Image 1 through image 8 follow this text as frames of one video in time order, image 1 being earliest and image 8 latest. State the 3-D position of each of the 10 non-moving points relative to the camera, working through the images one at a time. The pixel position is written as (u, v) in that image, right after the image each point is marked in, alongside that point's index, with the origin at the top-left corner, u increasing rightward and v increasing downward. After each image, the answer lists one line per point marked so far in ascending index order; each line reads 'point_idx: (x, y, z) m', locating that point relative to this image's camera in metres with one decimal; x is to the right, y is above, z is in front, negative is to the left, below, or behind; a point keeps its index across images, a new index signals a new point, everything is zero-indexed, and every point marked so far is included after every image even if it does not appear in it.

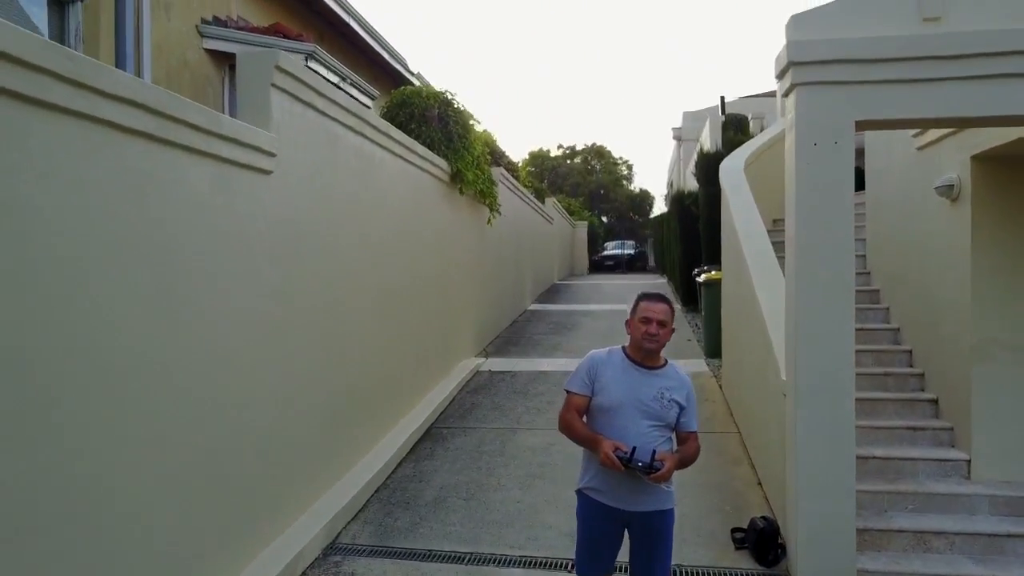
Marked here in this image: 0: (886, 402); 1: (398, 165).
0: (+2.7, -0.8, +5.4) m
1: (-1.0, +1.0, +6.3) m
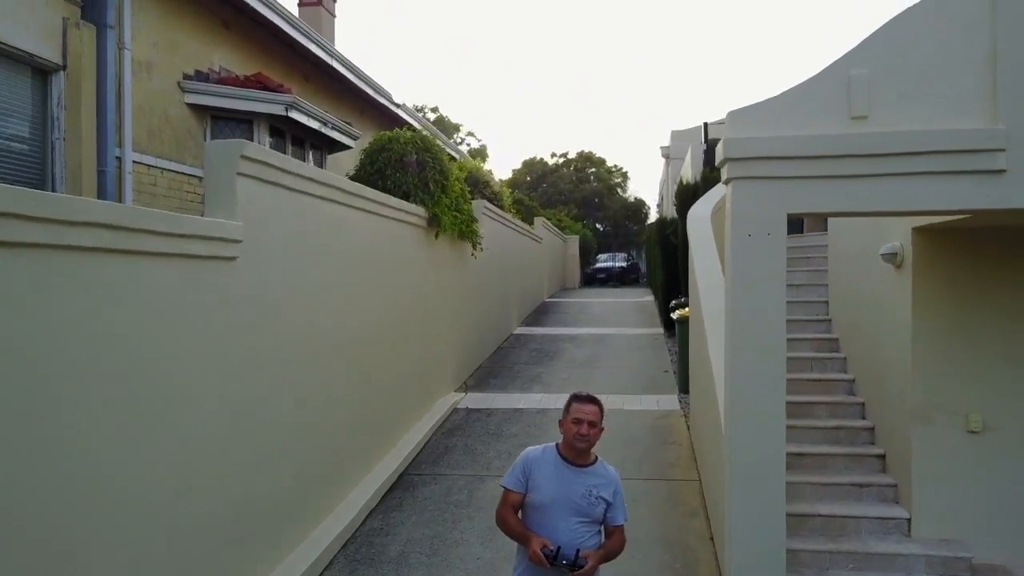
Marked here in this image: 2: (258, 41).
0: (+2.5, -1.3, +5.6) m
1: (-1.3, +0.6, +6.5) m
2: (-3.0, +2.9, +8.6) m
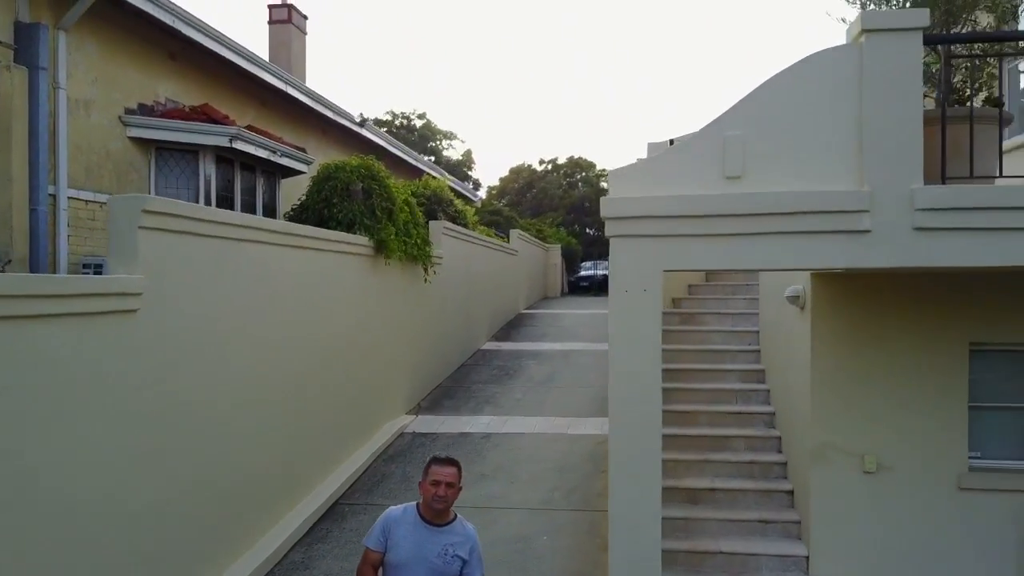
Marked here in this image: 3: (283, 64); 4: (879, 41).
0: (+1.8, -1.6, +5.8) m
1: (-1.9, +0.3, +6.7) m
2: (-3.6, +2.6, +8.7) m
3: (-4.7, +4.6, +14.9) m
4: (+1.9, +1.3, +3.9) m
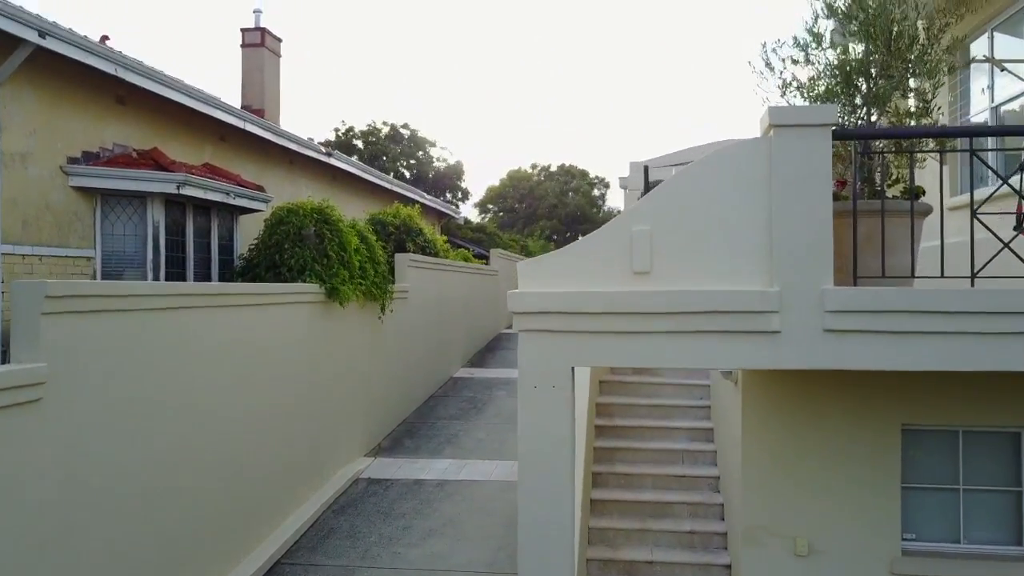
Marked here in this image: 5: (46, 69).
0: (+1.3, -2.1, +5.6) m
1: (-2.4, -0.2, +6.6) m
2: (-4.1, +2.1, +8.6) m
3: (-5.2, +4.1, +14.8) m
4: (+1.4, +0.8, +3.8) m
5: (-4.4, +2.1, +7.0) m
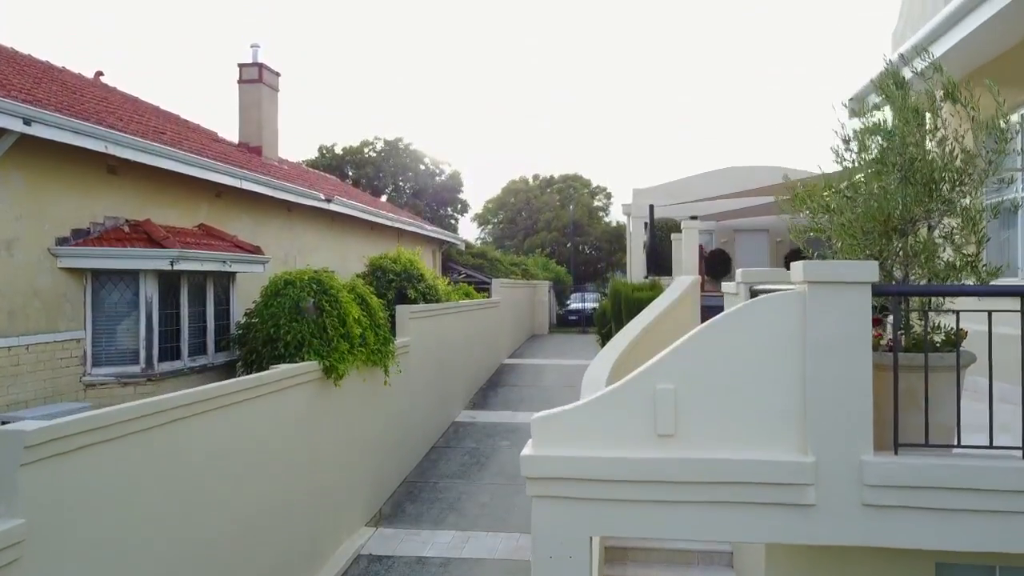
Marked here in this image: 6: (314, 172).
0: (+1.4, -2.9, +5.4) m
1: (-2.3, -1.0, +6.3) m
2: (-4.1, +1.3, +8.3) m
3: (-5.1, +3.3, +14.5) m
4: (+1.5, 0.0, +3.5) m
5: (-4.3, +1.3, +6.7) m
6: (-4.9, +2.9, +18.0) m
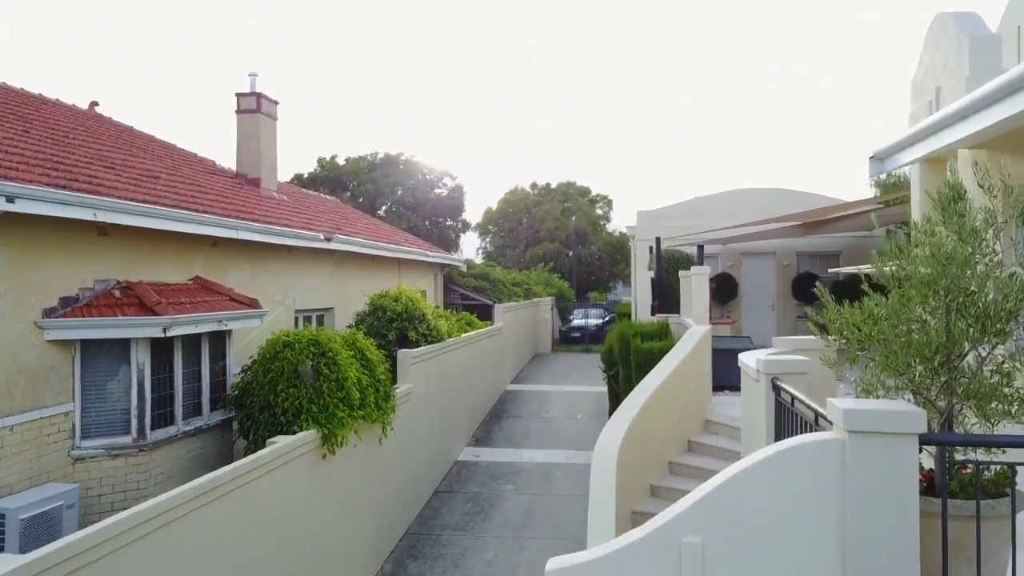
0: (+1.4, -3.6, +5.1) m
1: (-2.3, -1.7, +6.0) m
2: (-4.0, +0.6, +8.0) m
3: (-5.0, +2.6, +14.2) m
4: (+1.6, -0.7, +3.2) m
5: (-4.3, +0.6, +6.4) m
6: (-4.8, +2.2, +17.7) m
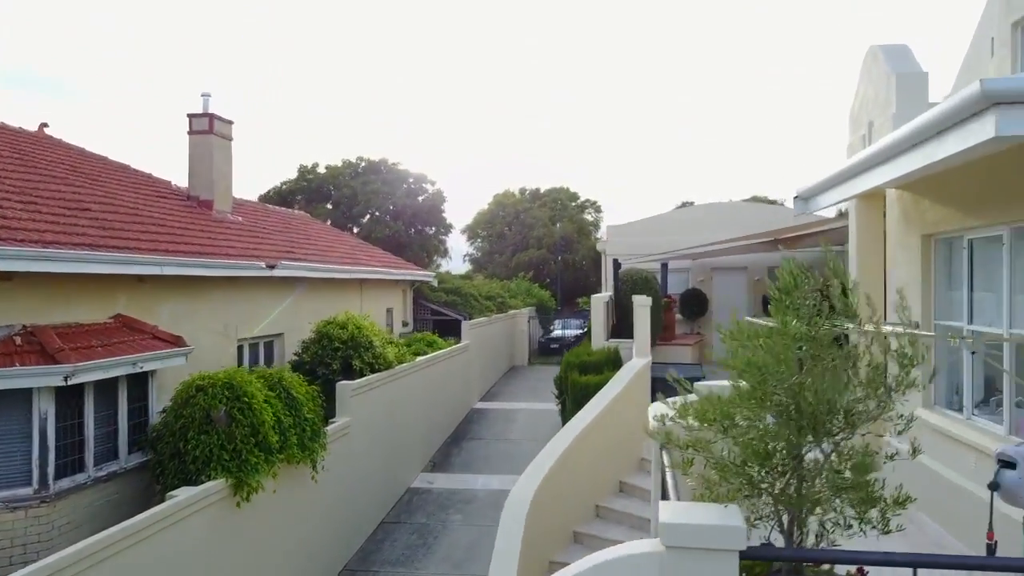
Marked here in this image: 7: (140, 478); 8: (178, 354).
0: (+0.6, -4.0, +4.9) m
1: (-3.1, -2.2, +5.8) m
2: (-4.8, +0.1, +7.9) m
3: (-5.9, +2.2, +14.0) m
4: (+0.7, -1.1, +3.0) m
5: (-5.1, +0.1, +6.2) m
6: (-5.7, +1.8, +17.5) m
7: (-4.3, -2.2, +8.4) m
8: (-3.9, -0.8, +8.6) m
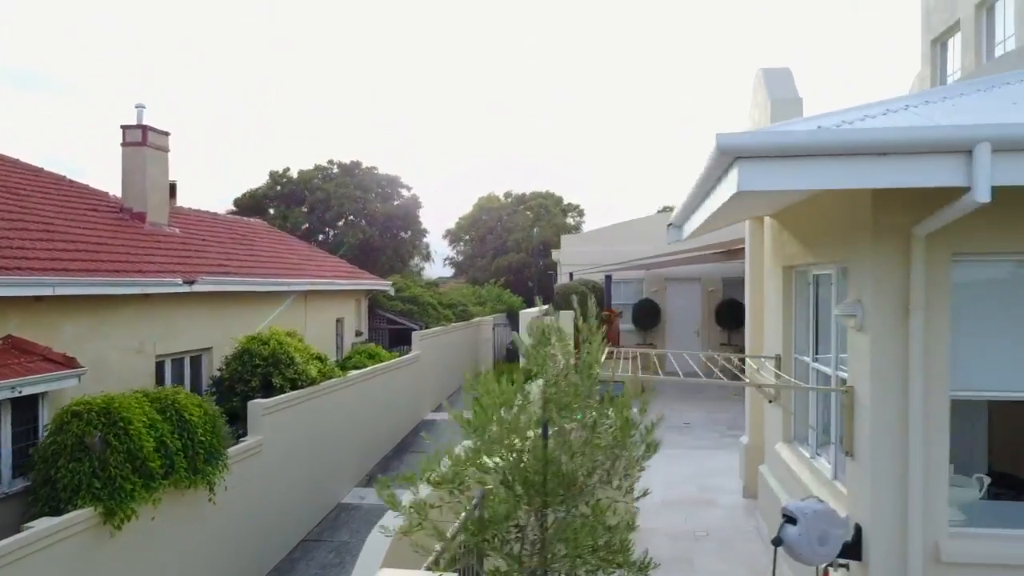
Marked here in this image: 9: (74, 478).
0: (-0.7, -4.3, +4.8) m
1: (-4.4, -2.4, +5.7) m
2: (-6.1, -0.1, +7.8) m
3: (-7.1, +1.9, +13.9) m
4: (-0.6, -1.4, +2.9) m
5: (-6.4, -0.1, +6.1) m
6: (-6.9, +1.5, +17.4) m
7: (-5.5, -2.4, +8.3) m
8: (-5.2, -1.0, +8.5) m
9: (-4.3, -1.9, +7.2) m
